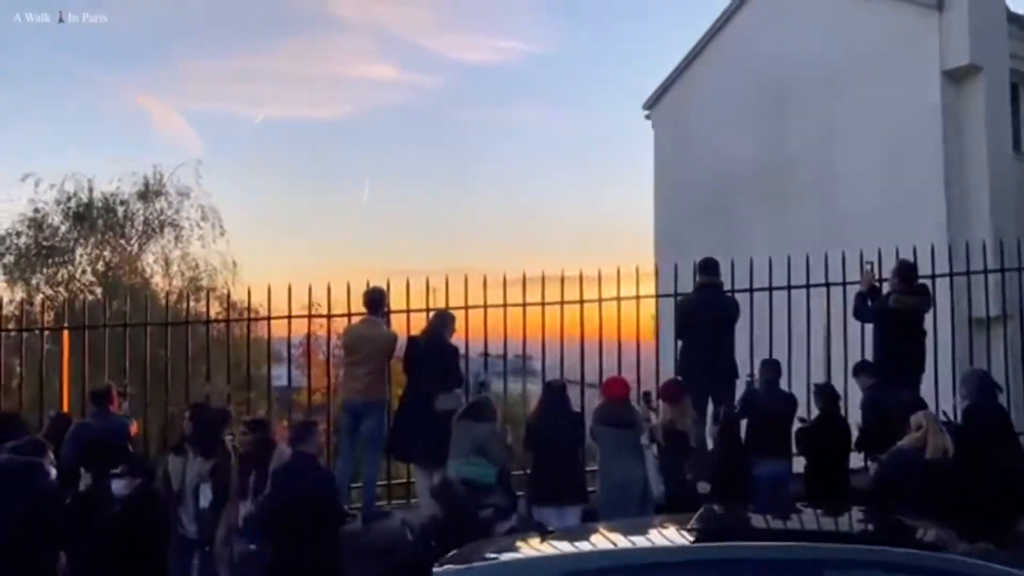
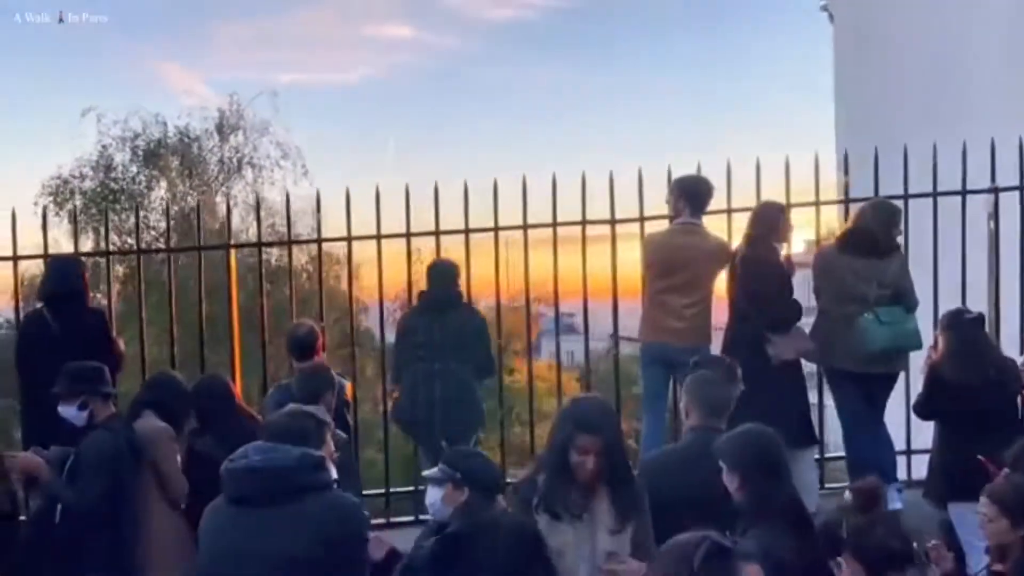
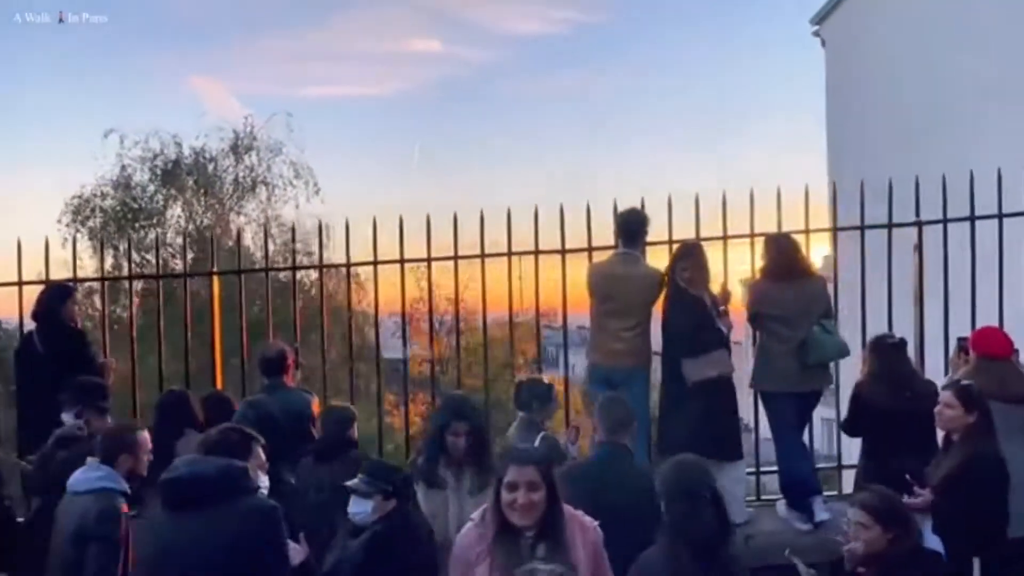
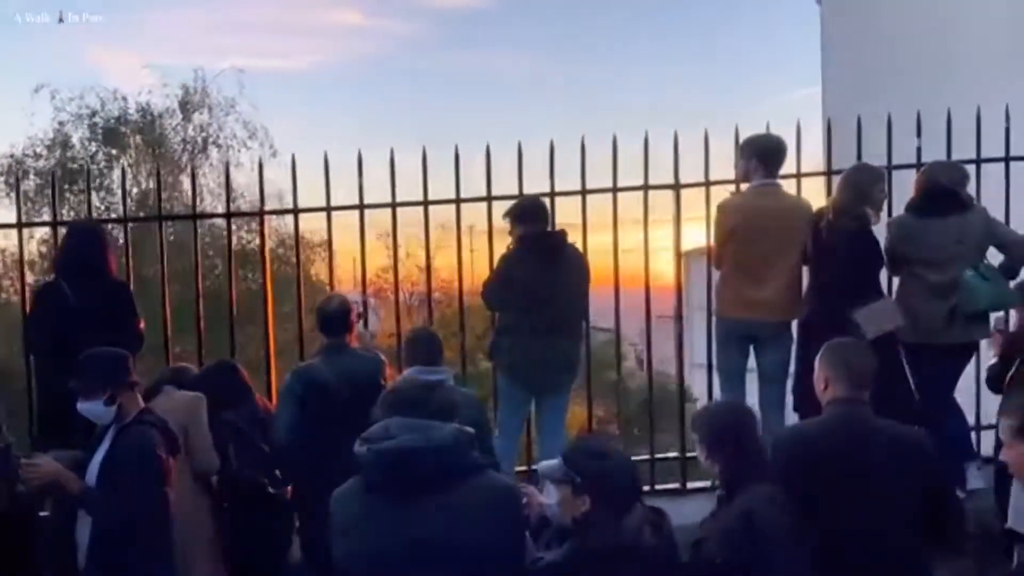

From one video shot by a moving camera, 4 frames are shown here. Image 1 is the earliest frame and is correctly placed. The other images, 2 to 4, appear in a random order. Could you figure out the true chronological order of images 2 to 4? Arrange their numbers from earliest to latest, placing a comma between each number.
3, 2, 4
